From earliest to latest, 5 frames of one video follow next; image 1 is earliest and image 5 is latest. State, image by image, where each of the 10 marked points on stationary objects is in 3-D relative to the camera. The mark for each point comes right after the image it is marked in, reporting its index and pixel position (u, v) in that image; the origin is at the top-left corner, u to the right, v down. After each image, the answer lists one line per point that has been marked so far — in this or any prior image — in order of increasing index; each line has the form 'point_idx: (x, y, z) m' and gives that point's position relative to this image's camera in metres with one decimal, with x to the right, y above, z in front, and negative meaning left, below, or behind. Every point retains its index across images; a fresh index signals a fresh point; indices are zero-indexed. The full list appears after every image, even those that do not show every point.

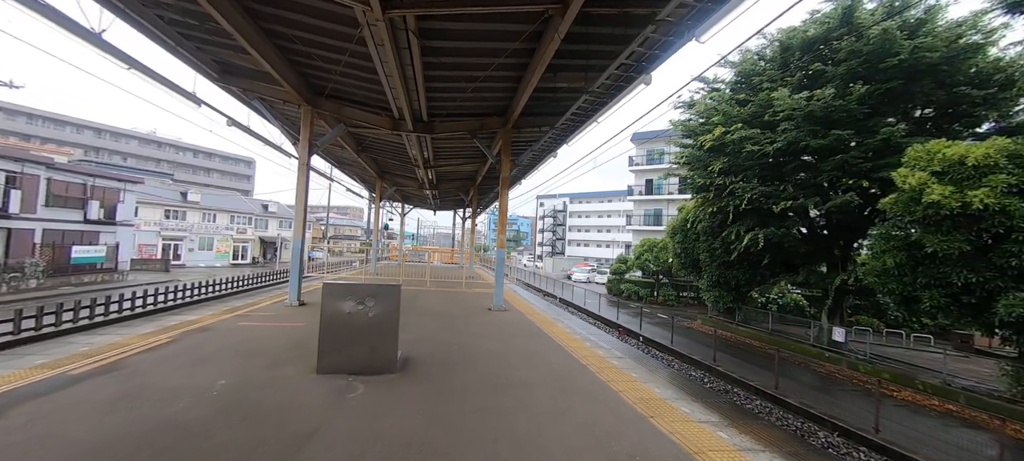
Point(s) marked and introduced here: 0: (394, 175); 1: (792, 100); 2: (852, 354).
0: (-4.2, +2.0, +13.7) m
1: (+6.5, +3.0, +8.9) m
2: (+9.0, -3.3, +10.2) m
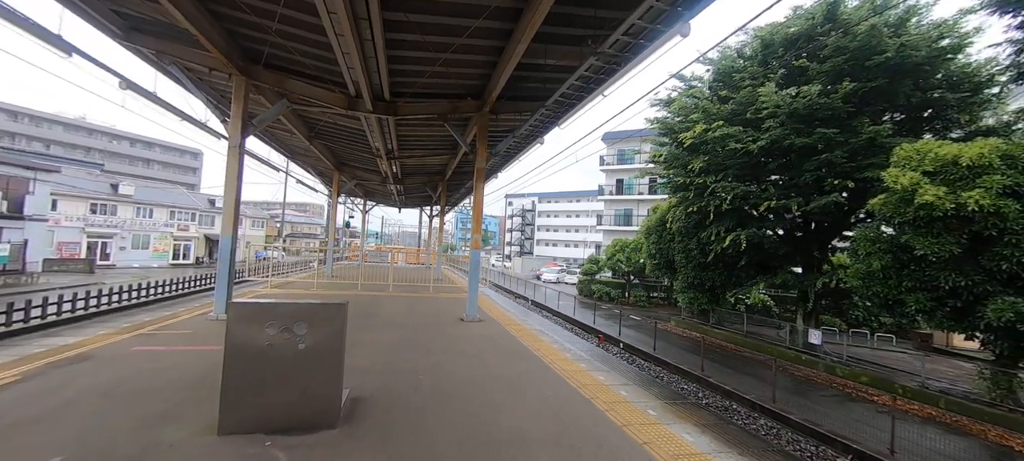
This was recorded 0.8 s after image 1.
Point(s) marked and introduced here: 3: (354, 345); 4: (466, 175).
0: (-5.2, +2.1, +12.4) m
1: (+6.0, +3.0, +8.6) m
2: (+8.3, -3.3, +10.1) m
3: (-2.3, -1.7, +5.6) m
4: (-1.6, +1.9, +13.1) m
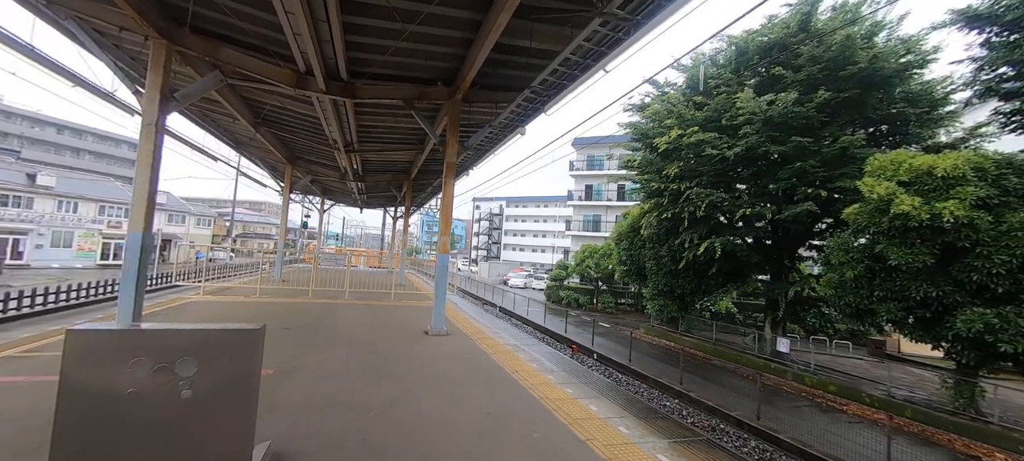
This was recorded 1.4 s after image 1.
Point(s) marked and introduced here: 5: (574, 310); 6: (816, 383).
0: (-6.0, +2.0, +11.4) m
1: (+5.4, +2.8, +8.5) m
2: (+7.5, -3.6, +10.1) m
3: (-2.7, -1.7, +4.8) m
4: (-2.6, +1.8, +12.3) m
5: (+3.1, -4.1, +19.7) m
6: (+7.2, -3.6, +9.1) m
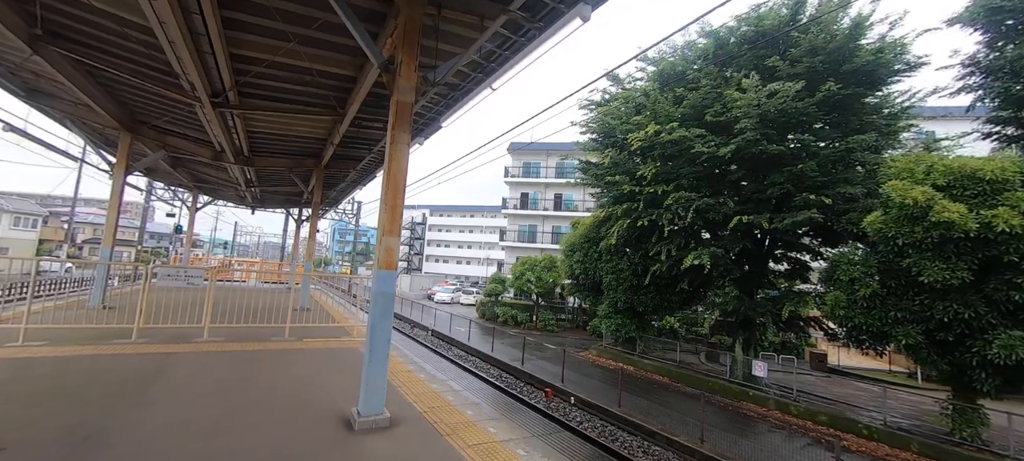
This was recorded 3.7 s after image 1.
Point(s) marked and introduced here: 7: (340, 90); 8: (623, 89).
0: (-7.1, +2.0, +7.8) m
1: (+4.6, +2.6, +7.4) m
2: (+6.3, -3.8, +9.2) m
3: (-2.6, -1.6, +2.0) m
4: (-3.9, +1.7, +9.5) m
5: (0.0, -4.5, +17.7) m
6: (+6.2, -3.9, +8.2) m
7: (-2.6, +2.1, +5.7) m
8: (+3.3, +4.3, +11.6) m
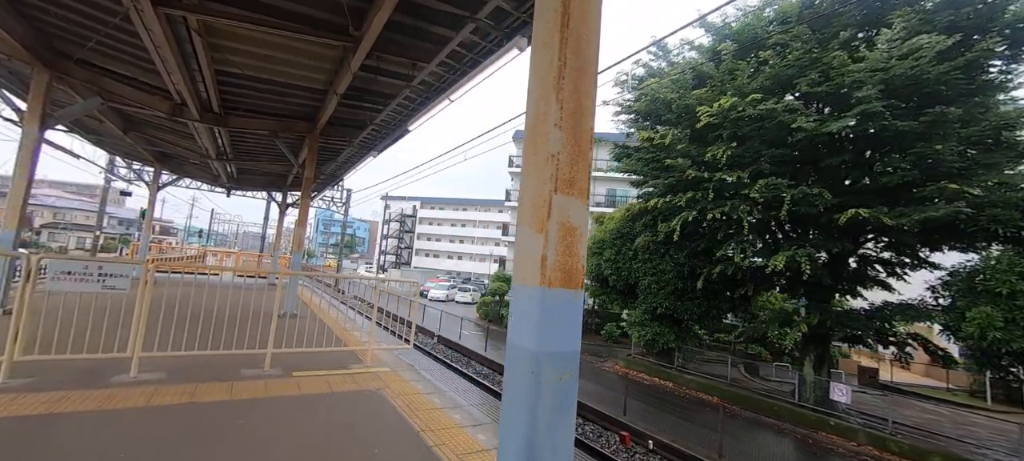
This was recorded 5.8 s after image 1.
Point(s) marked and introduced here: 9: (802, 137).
0: (-6.2, +2.4, +5.8) m
1: (+5.6, +2.7, +5.8) m
2: (+6.9, -3.8, +7.8) m
3: (-1.6, -1.4, +0.2) m
4: (-3.1, +2.0, +7.6) m
5: (+0.4, -4.3, +16.0) m
6: (+6.9, -3.9, +6.7) m
7: (-1.6, +2.3, +3.9) m
8: (+4.1, +4.4, +10.0) m
9: (+5.1, +1.6, +6.7) m
